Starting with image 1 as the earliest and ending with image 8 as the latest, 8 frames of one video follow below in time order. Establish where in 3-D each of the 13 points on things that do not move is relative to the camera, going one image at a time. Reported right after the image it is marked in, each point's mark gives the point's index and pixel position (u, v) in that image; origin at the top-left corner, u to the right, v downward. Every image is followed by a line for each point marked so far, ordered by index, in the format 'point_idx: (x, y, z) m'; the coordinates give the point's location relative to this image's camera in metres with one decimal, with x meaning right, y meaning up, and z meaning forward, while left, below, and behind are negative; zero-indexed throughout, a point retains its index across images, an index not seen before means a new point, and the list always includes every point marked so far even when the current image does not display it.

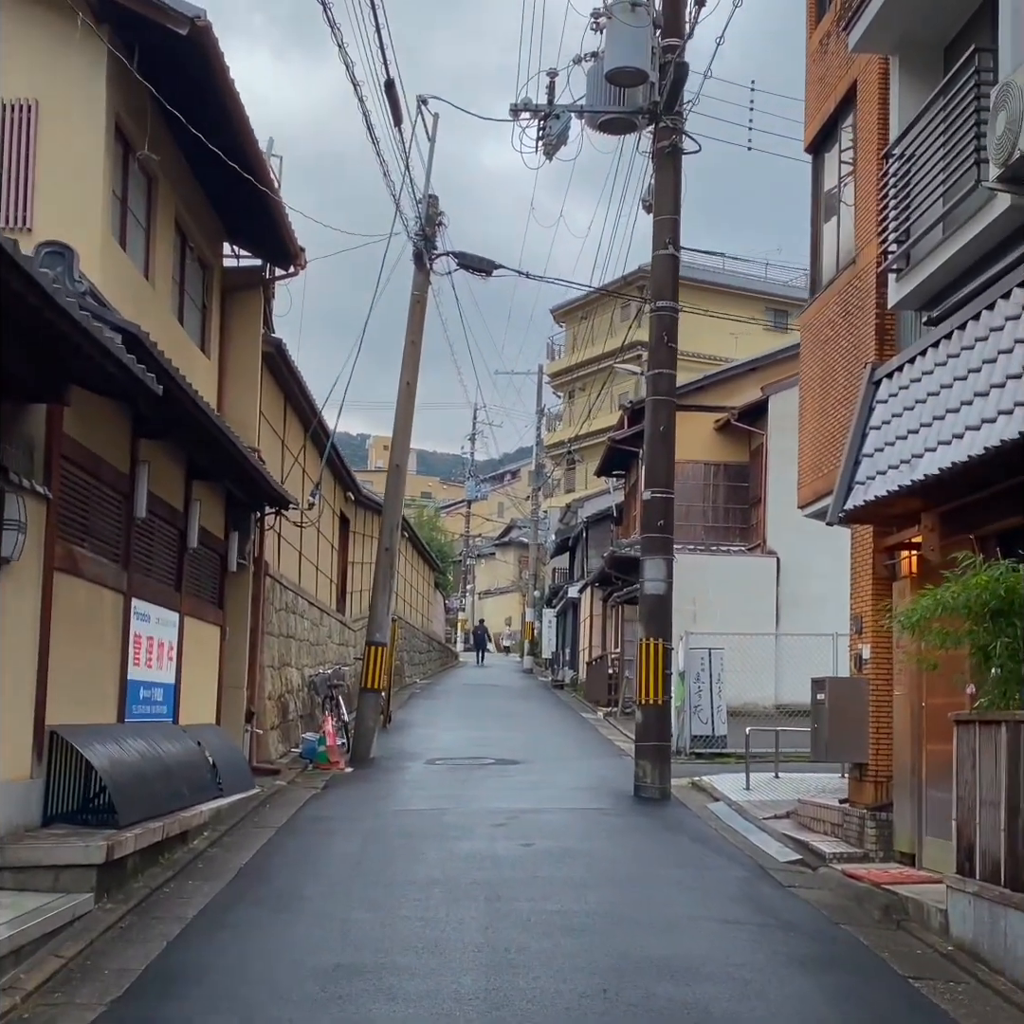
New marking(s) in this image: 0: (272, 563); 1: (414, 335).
0: (-3.1, -0.7, +16.5) m
1: (-1.3, +2.4, +17.3) m
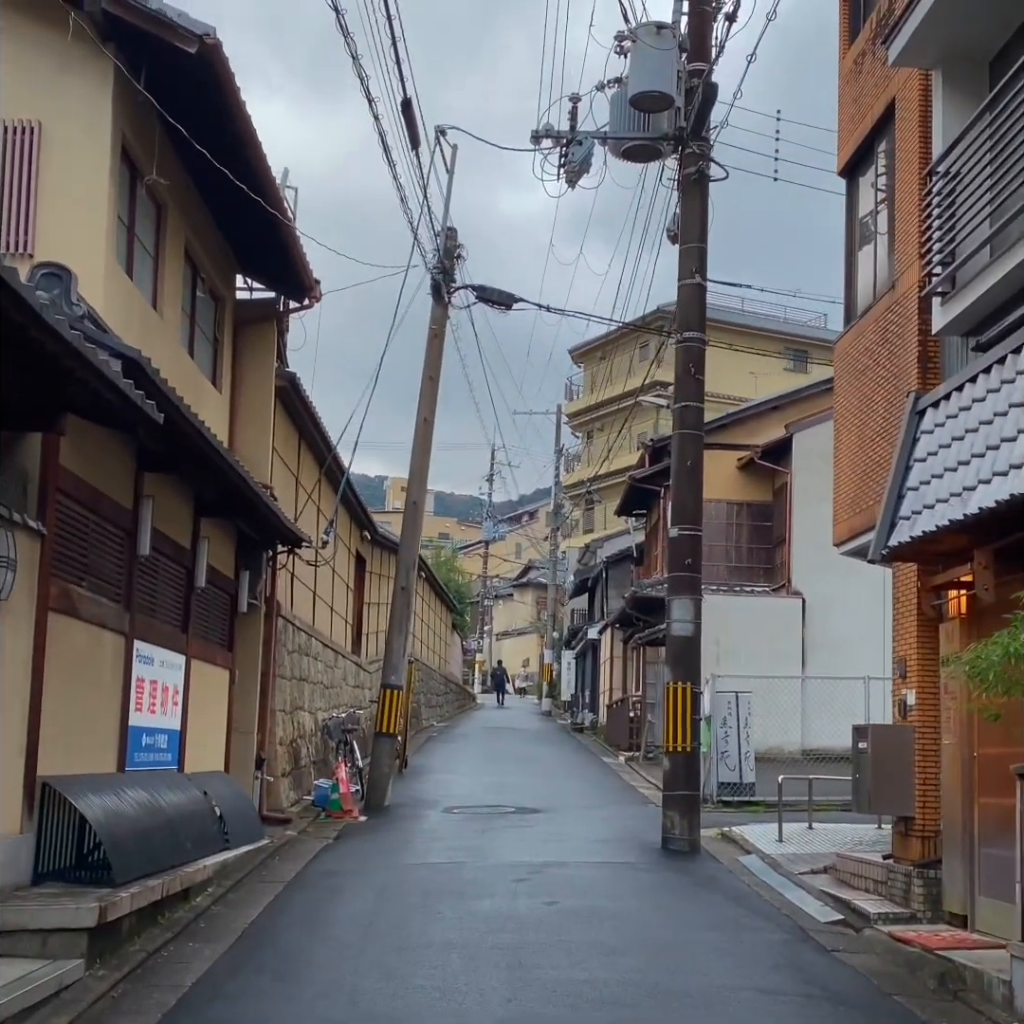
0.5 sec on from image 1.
0: (-2.9, -1.2, +15.9) m
1: (-1.1, +1.9, +16.8) m
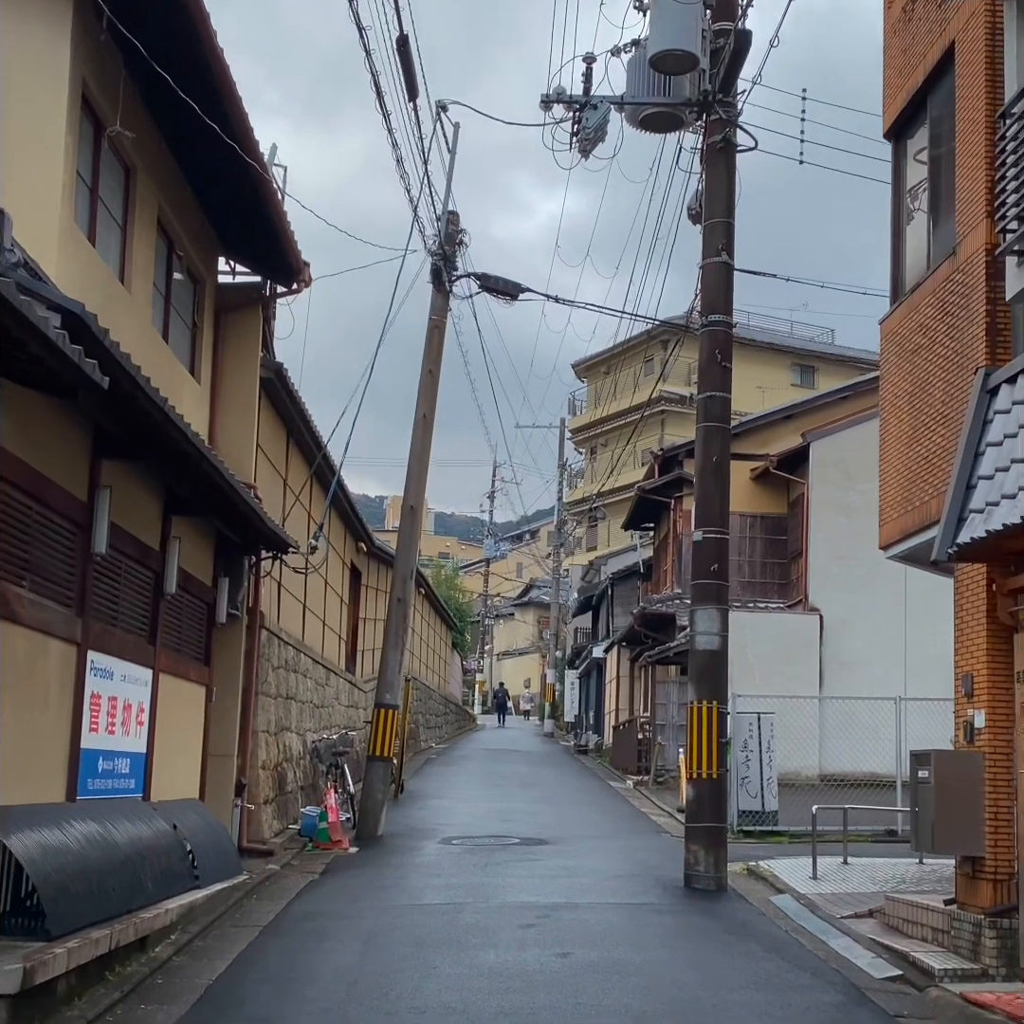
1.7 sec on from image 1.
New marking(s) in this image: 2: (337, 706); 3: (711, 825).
0: (-2.8, -1.2, +14.7) m
1: (-1.0, +1.8, +15.6) m
2: (-2.7, -3.0, +19.4) m
3: (+1.8, -2.8, +11.2) m
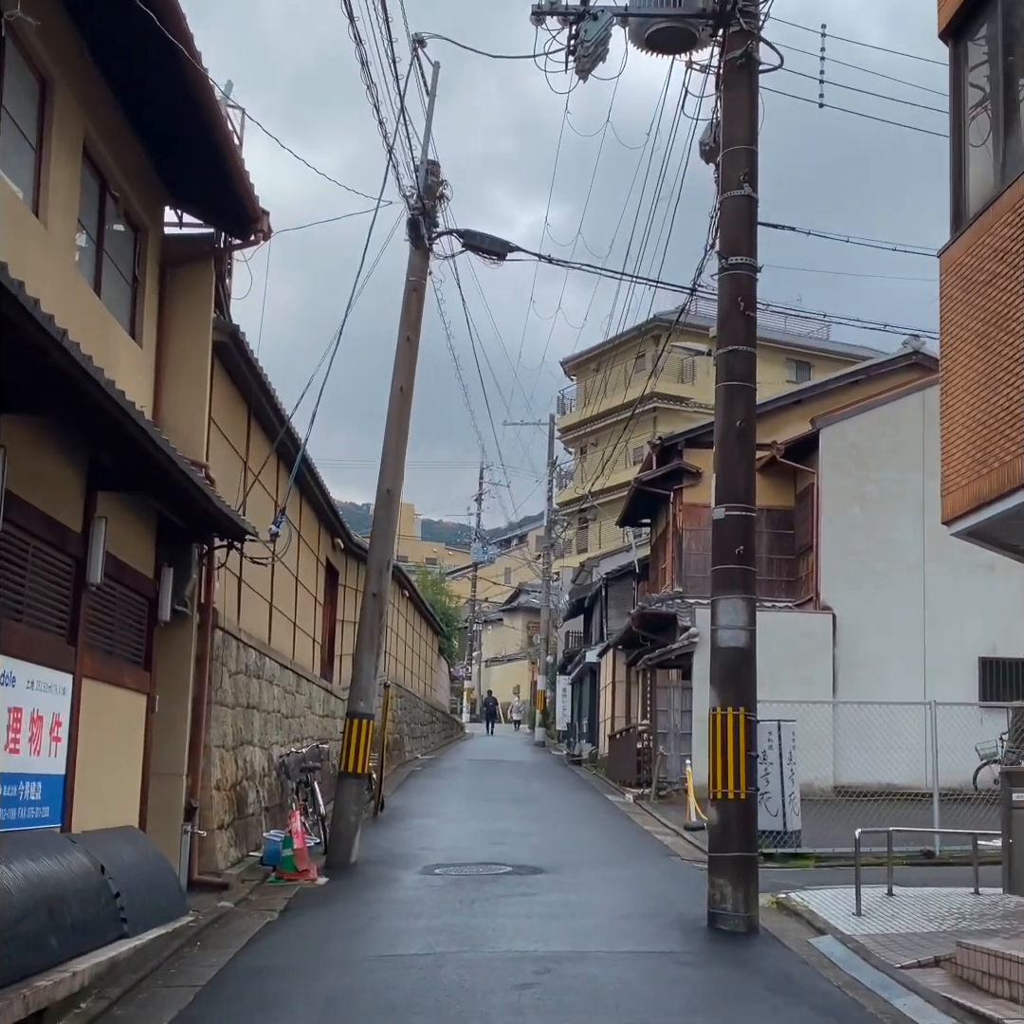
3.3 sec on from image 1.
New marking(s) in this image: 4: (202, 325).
0: (-2.9, -1.0, +12.9) m
1: (-1.1, +2.0, +13.9) m
2: (-2.8, -2.9, +17.7) m
3: (+1.7, -2.6, +9.5) m
4: (-3.0, +1.8, +12.2) m
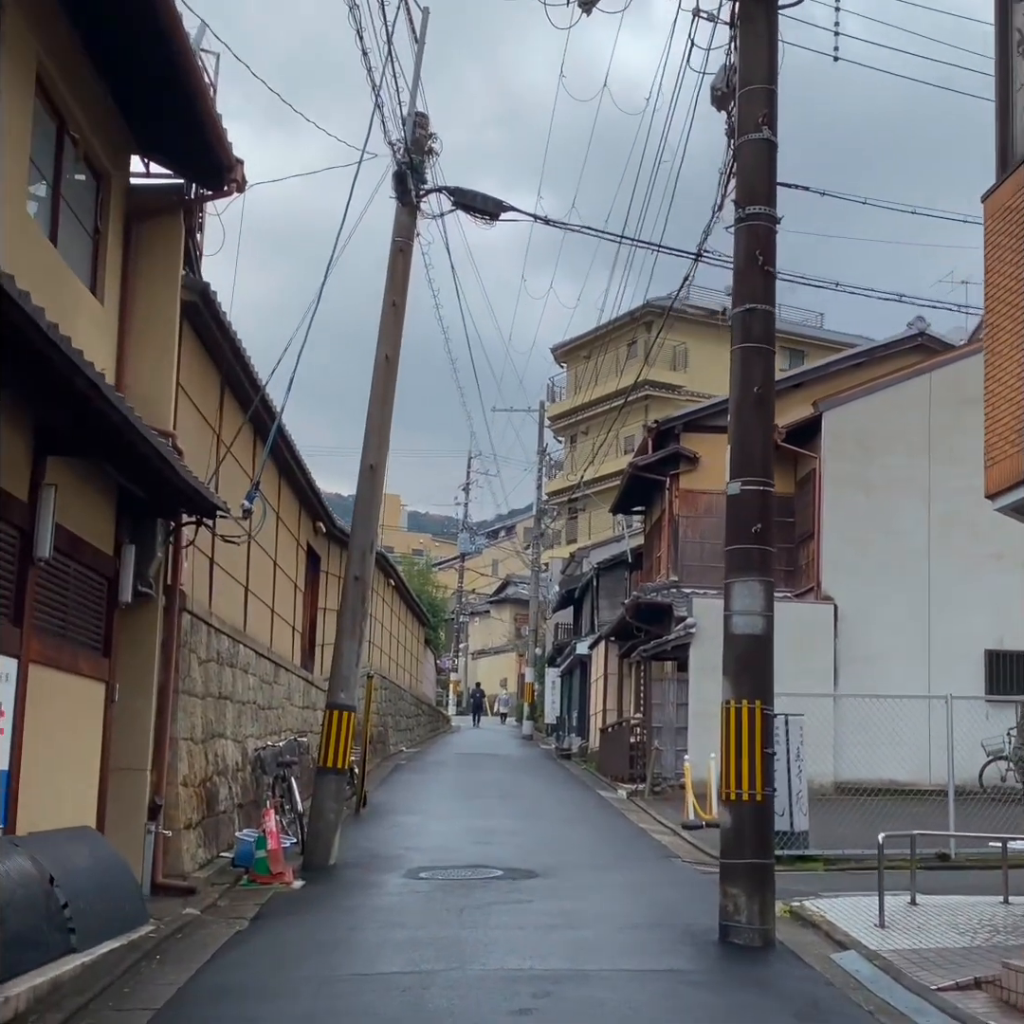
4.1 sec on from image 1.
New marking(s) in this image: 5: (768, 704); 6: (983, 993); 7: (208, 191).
0: (-3.0, -0.8, +12.0) m
1: (-1.2, +2.2, +13.0) m
2: (-3.0, -2.6, +16.8) m
3: (+1.7, -2.4, +8.6) m
4: (-3.1, +2.0, +11.2) m
5: (+1.8, -1.4, +8.8) m
6: (+2.8, -2.8, +7.4) m
7: (-2.7, +2.9, +11.4) m
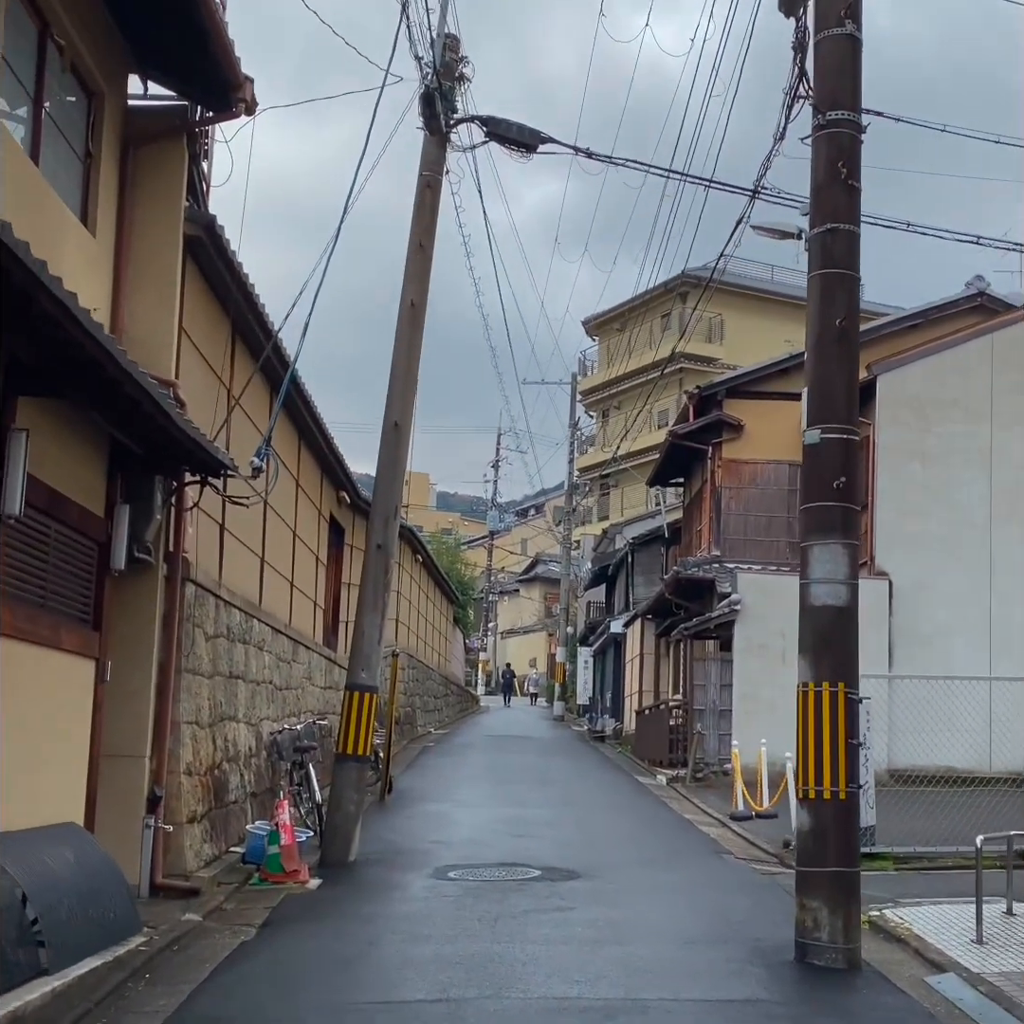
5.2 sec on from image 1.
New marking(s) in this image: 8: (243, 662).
0: (-2.7, -0.5, +10.9) m
1: (-0.8, +2.6, +11.8) m
2: (-2.5, -2.2, +15.7) m
3: (+1.9, -2.1, +7.4) m
4: (-2.7, +2.4, +10.1) m
5: (+2.1, -1.1, +7.6) m
6: (+3.0, -2.6, +6.2) m
7: (-2.4, +3.3, +10.2) m
8: (-2.6, -1.4, +12.1) m
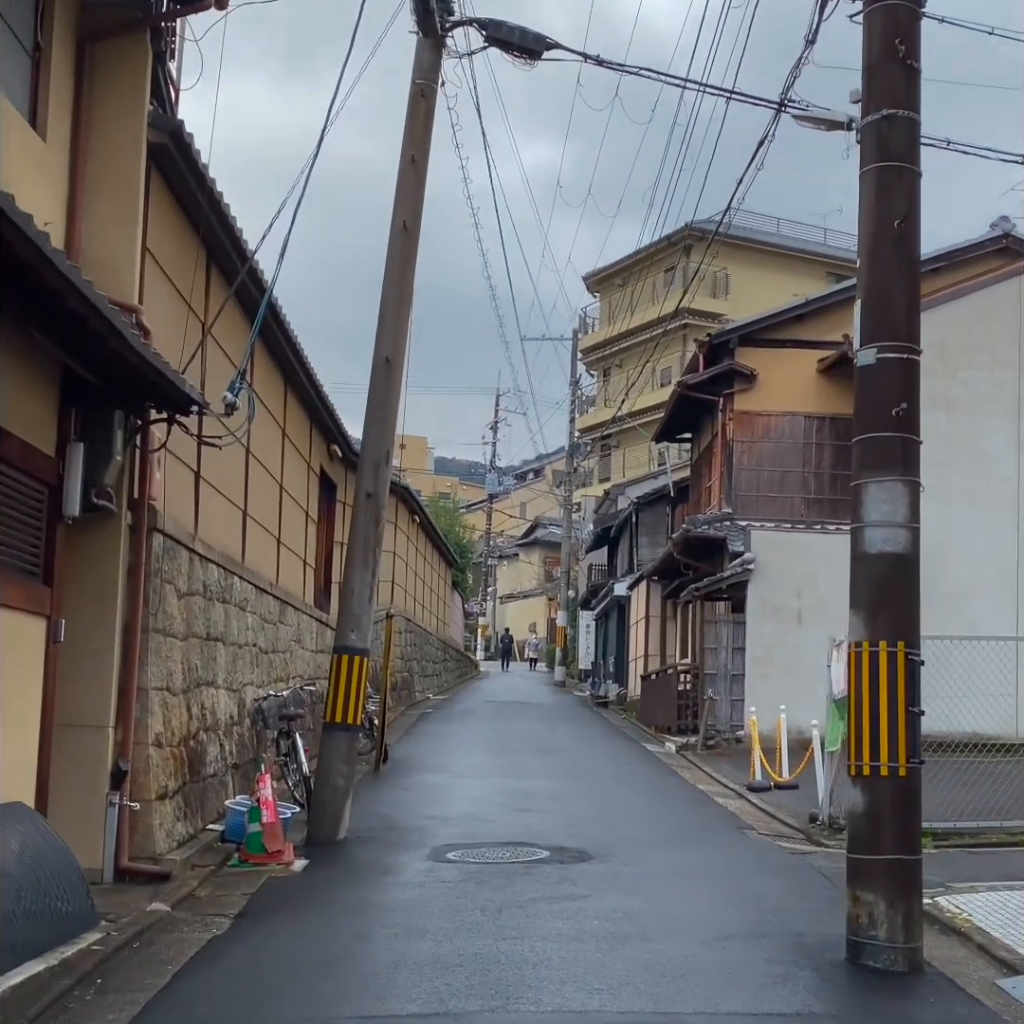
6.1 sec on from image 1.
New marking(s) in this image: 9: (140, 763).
0: (-2.6, 0.0, +9.8) m
1: (-0.8, +3.1, +10.6) m
2: (-2.5, -1.6, +14.7) m
3: (+2.0, -1.8, +6.4) m
4: (-2.7, +2.8, +8.9) m
5: (+2.1, -0.7, +6.6) m
6: (+3.1, -2.3, +5.2) m
7: (-2.4, +3.7, +9.1) m
8: (-2.5, -1.0, +11.1) m
9: (-2.6, -1.8, +8.8) m
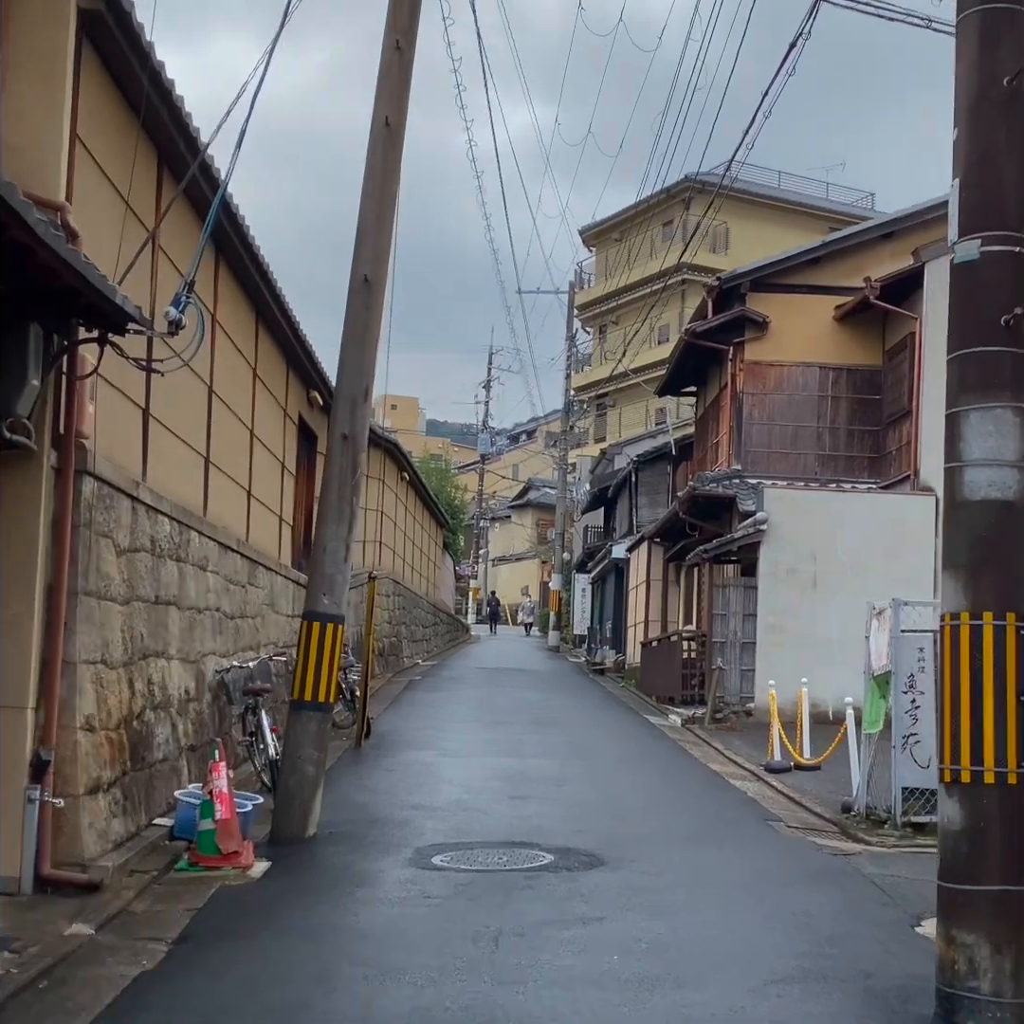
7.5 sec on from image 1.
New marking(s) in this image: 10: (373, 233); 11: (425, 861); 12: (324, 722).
0: (-2.6, +0.4, +8.4) m
1: (-0.8, +3.5, +9.1) m
2: (-2.6, -1.1, +13.2) m
3: (+2.0, -1.5, +5.0) m
4: (-2.7, +3.1, +7.4) m
5: (+2.1, -0.4, +5.2) m
6: (+3.1, -2.0, +3.9) m
7: (-2.4, +4.0, +7.5) m
8: (-2.6, -0.5, +9.6) m
9: (-2.6, -1.4, +7.4) m
10: (-1.0, +2.0, +9.2) m
11: (-0.5, -2.1, +7.8) m
12: (-1.4, -1.5, +9.1) m
